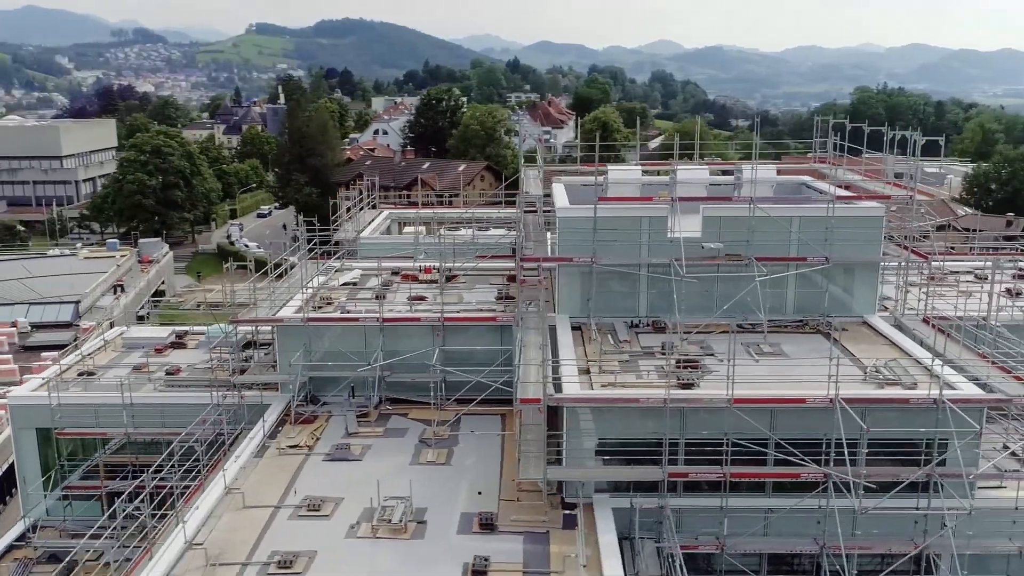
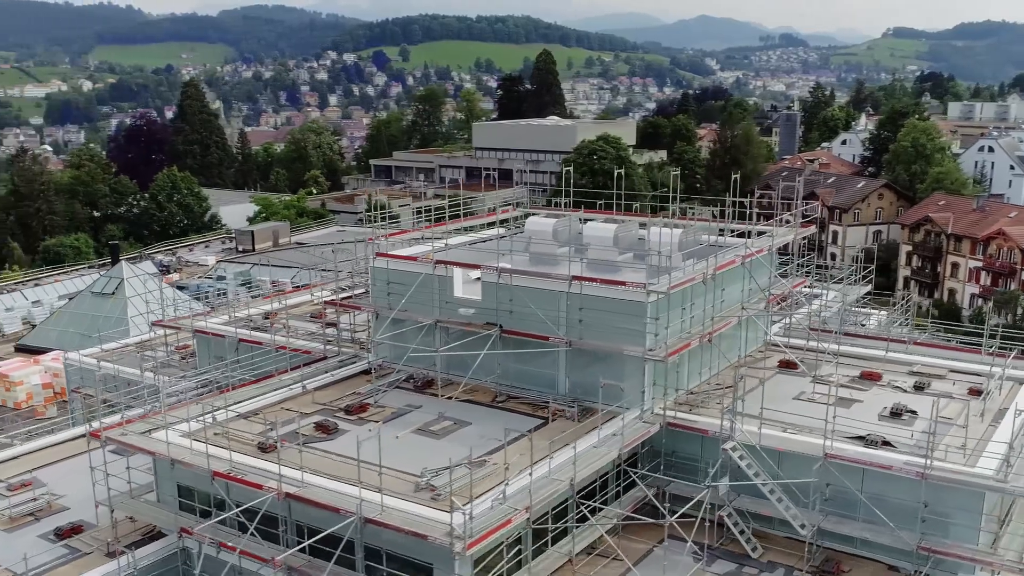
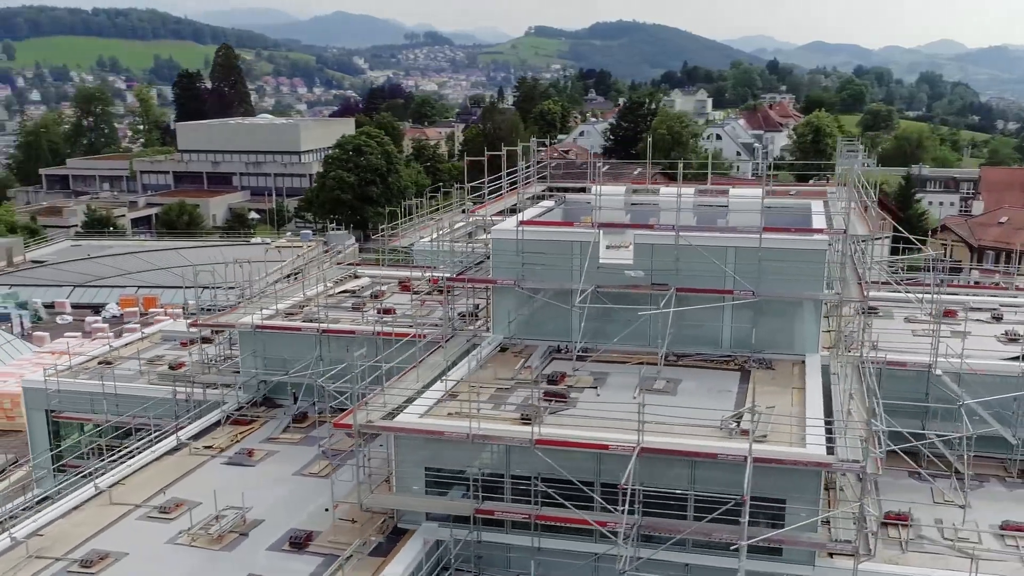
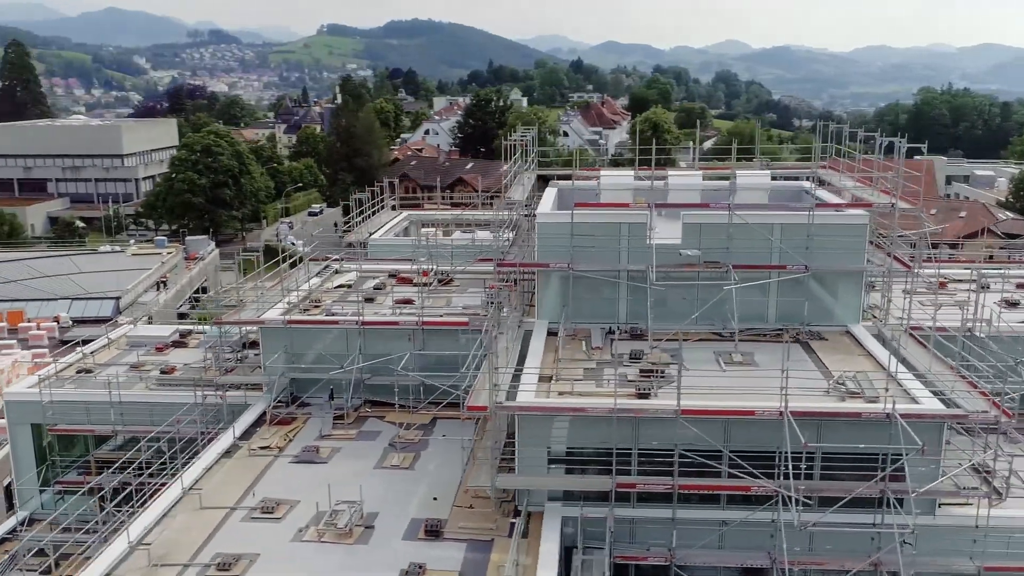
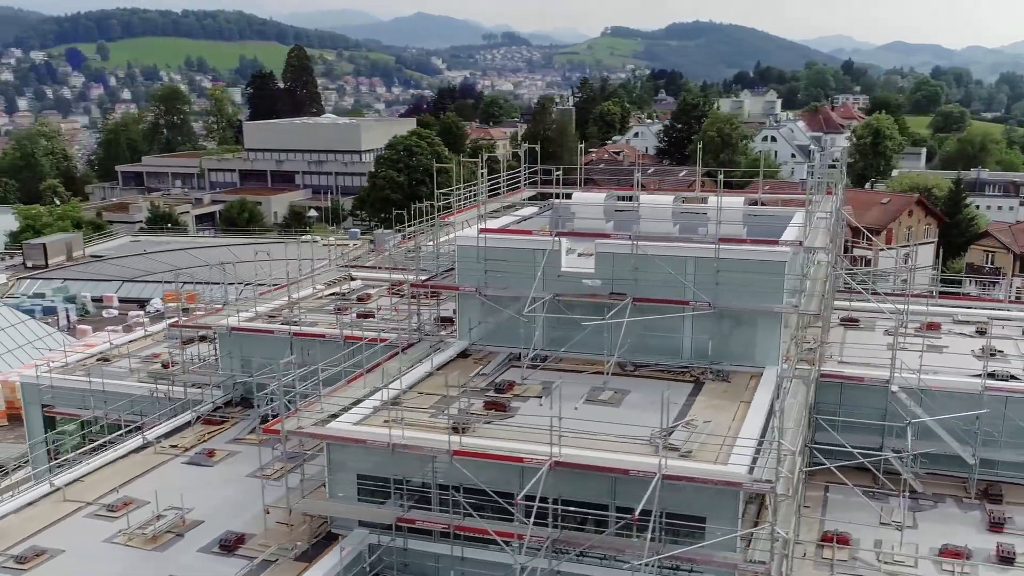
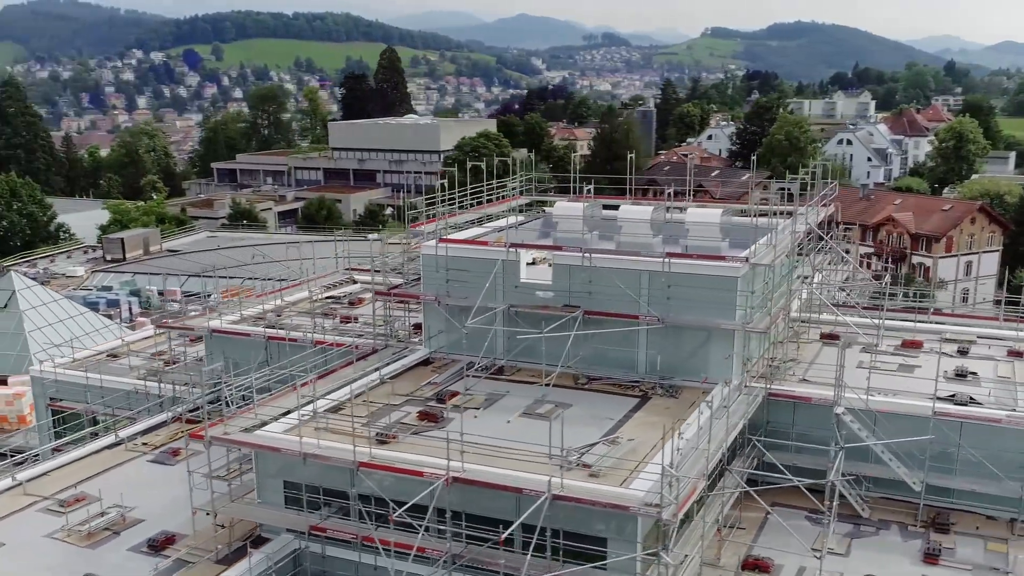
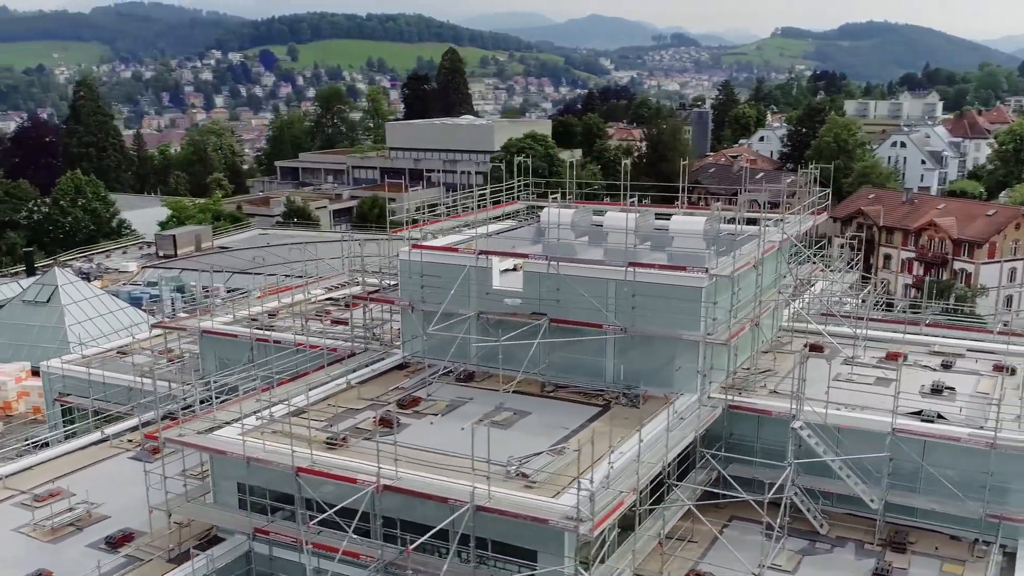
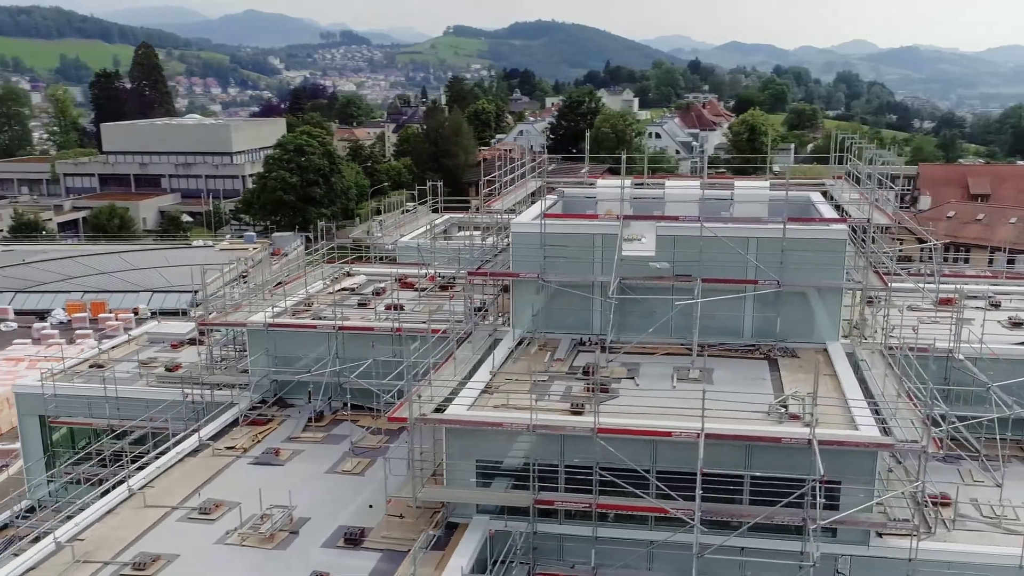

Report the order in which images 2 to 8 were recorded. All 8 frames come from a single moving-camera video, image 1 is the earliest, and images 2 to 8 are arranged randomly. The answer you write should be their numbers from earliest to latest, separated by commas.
4, 8, 3, 5, 6, 7, 2
